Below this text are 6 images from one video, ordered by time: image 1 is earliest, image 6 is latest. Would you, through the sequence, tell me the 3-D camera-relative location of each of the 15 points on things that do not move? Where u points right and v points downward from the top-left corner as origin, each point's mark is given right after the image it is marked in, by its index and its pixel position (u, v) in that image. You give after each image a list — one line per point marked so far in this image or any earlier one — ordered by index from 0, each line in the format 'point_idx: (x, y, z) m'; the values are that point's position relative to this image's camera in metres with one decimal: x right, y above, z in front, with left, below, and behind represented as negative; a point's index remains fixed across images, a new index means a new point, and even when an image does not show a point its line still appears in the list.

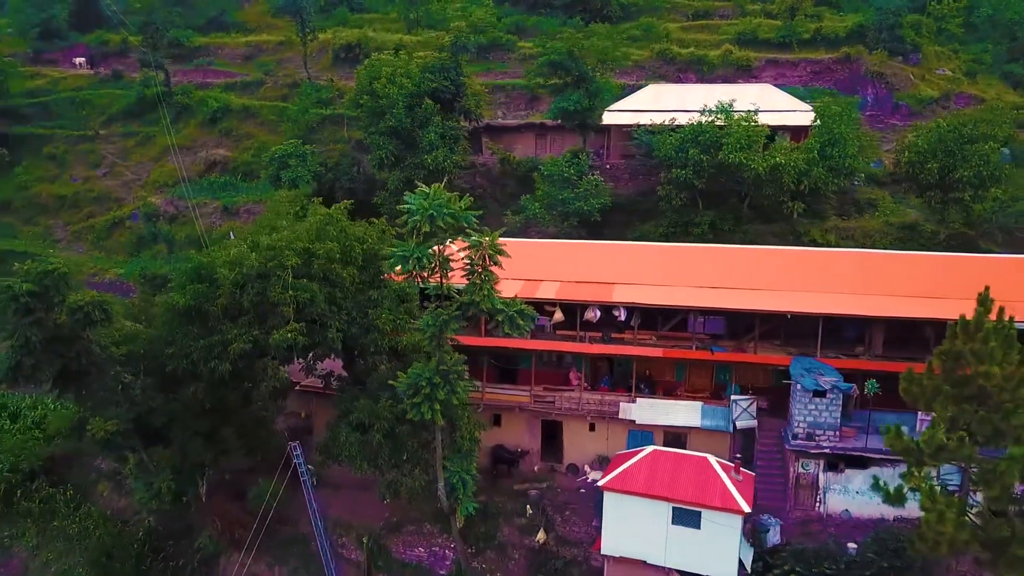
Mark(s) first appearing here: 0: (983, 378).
0: (+8.7, -1.7, +15.0) m
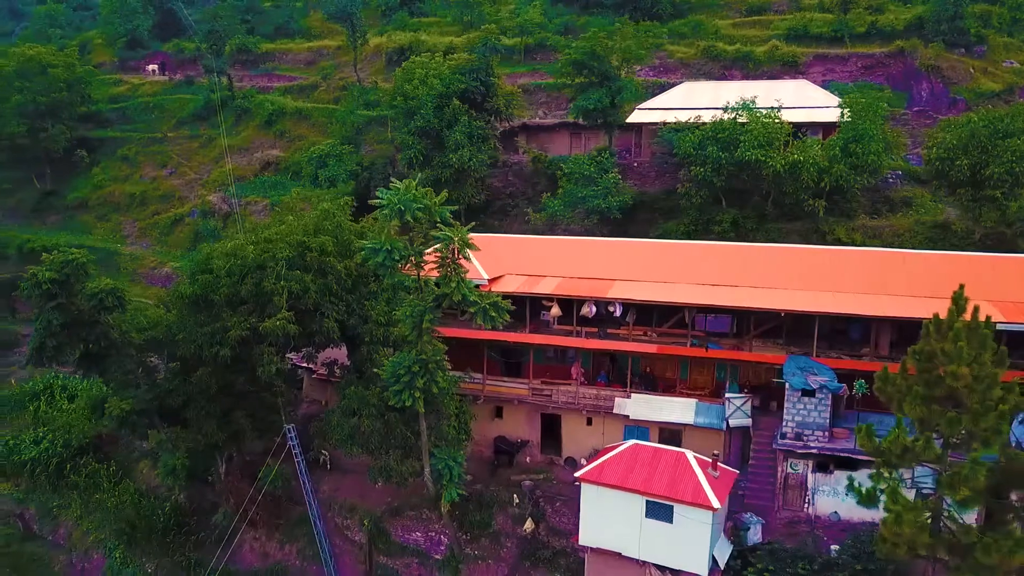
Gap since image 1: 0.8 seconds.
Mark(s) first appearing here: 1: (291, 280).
0: (+7.9, -1.6, +14.6) m
1: (-5.4, +0.2, +19.0) m
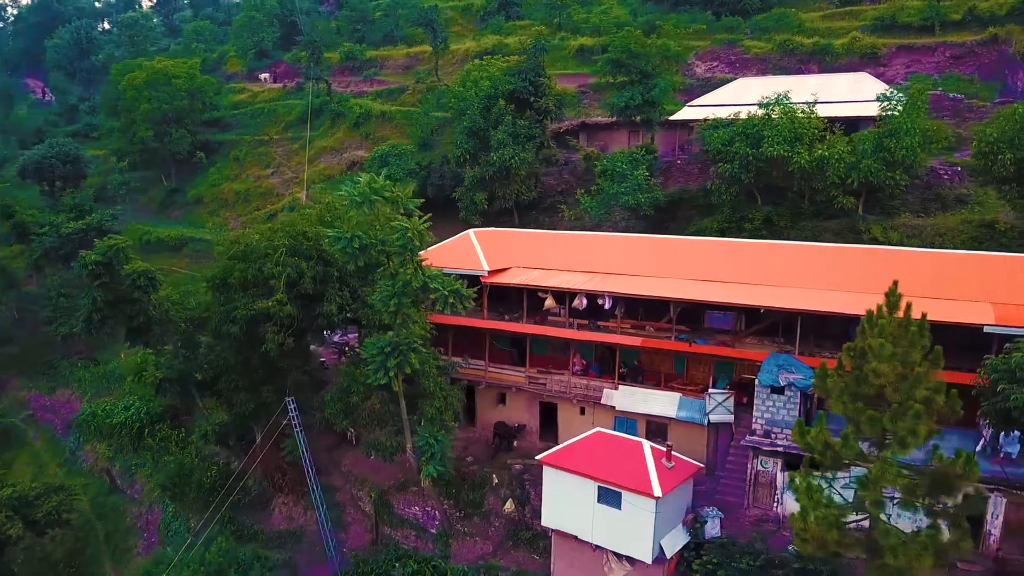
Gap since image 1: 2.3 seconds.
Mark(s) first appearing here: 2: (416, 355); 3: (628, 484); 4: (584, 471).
0: (+6.4, -1.5, +14.3) m
1: (-5.8, +0.5, +21.0) m
2: (-2.3, -1.6, +19.6) m
3: (+2.5, -4.2, +17.6) m
4: (+1.6, -4.1, +18.2) m
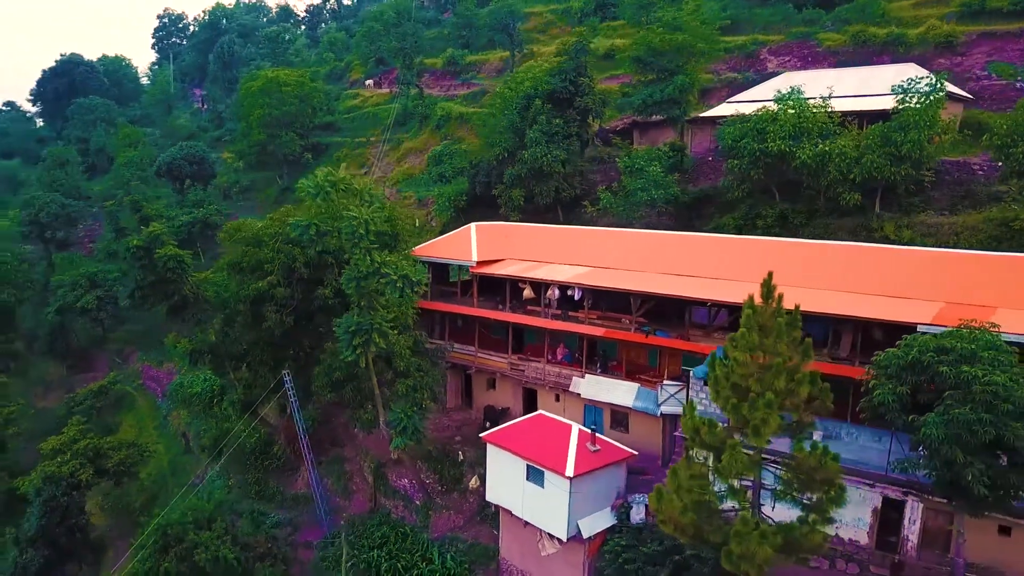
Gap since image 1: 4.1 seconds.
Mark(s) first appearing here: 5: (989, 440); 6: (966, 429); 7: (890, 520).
0: (+4.0, -1.4, +14.4) m
1: (-6.6, +1.0, +23.4) m
2: (-3.5, -1.3, +21.3) m
3: (+0.8, -4.0, +18.4) m
4: (+0.1, -3.8, +19.2) m
5: (+7.2, -2.3, +12.3) m
6: (+6.9, -2.2, +12.4) m
7: (+7.7, -4.8, +16.6) m
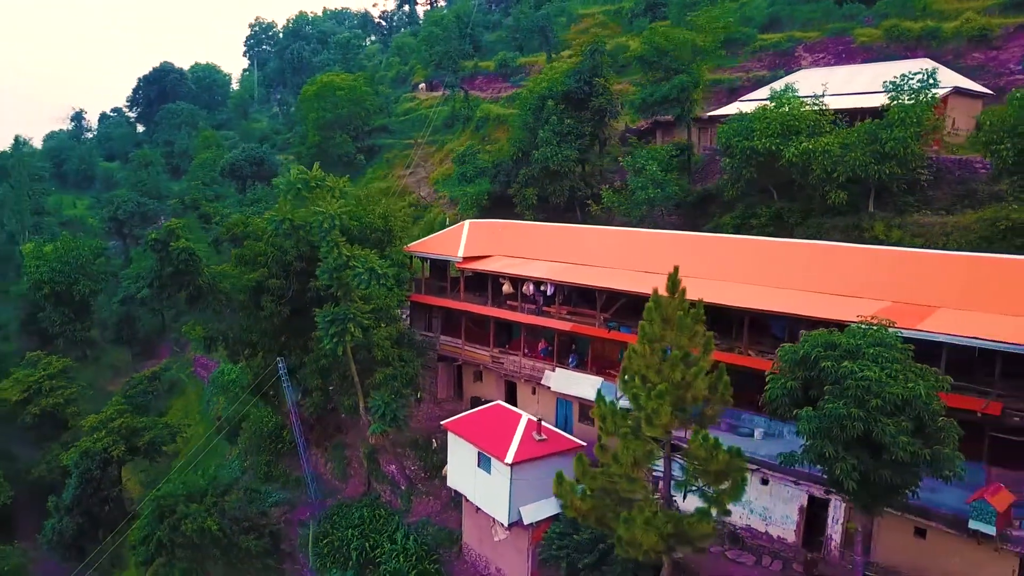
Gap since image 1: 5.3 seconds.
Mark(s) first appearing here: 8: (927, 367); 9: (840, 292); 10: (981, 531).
0: (+2.3, -1.3, +14.8) m
1: (-7.1, +1.3, +24.9) m
2: (-4.3, -1.1, +22.5) m
3: (-0.4, -3.8, +19.1) m
4: (-1.1, -3.7, +20.0) m
5: (+5.3, -2.2, +12.3) m
6: (+5.0, -2.1, +12.5) m
7: (+6.2, -4.7, +16.5) m
8: (+6.6, -1.3, +12.9) m
9: (+7.8, 0.0, +19.2) m
10: (+7.9, -4.1, +13.7) m
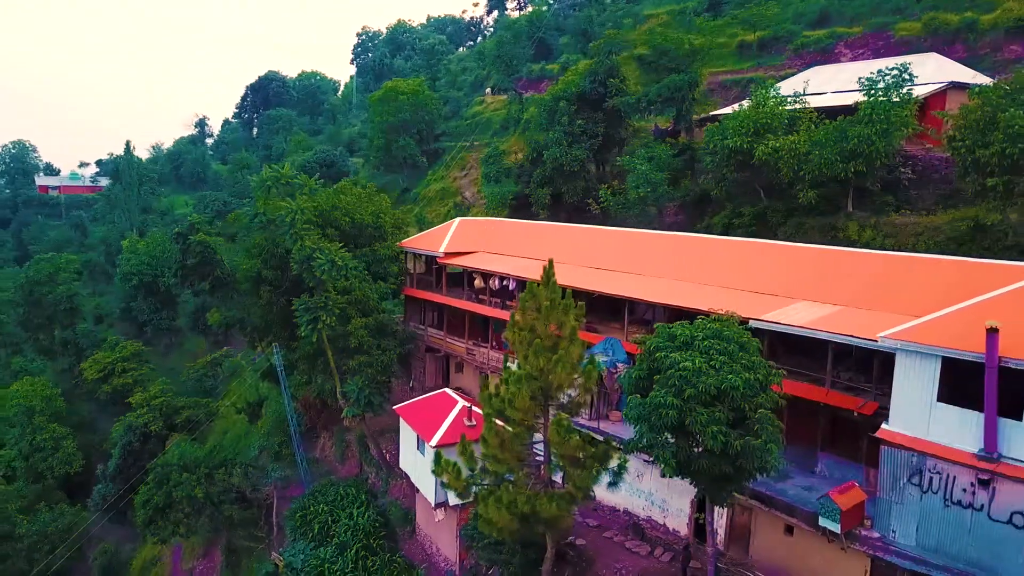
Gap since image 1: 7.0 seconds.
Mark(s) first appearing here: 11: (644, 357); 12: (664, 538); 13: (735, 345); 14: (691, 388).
0: (0.0, -1.1, +15.5) m
1: (-7.8, +1.5, +26.9) m
2: (-5.4, -0.8, +24.1) m
3: (-2.2, -3.6, +20.2) m
4: (-2.7, -3.5, +21.1) m
5: (+2.5, -2.1, +12.6) m
6: (+2.3, -2.0, +12.8) m
7: (+4.0, -4.6, +16.7) m
8: (+4.0, -1.2, +13.1) m
9: (+6.1, 0.0, +19.1) m
10: (+5.3, -4.0, +13.6) m
11: (+2.3, -1.2, +14.1) m
12: (+3.2, -5.3, +17.1) m
13: (+3.6, -0.9, +13.3) m
14: (+2.8, -1.6, +12.6) m
